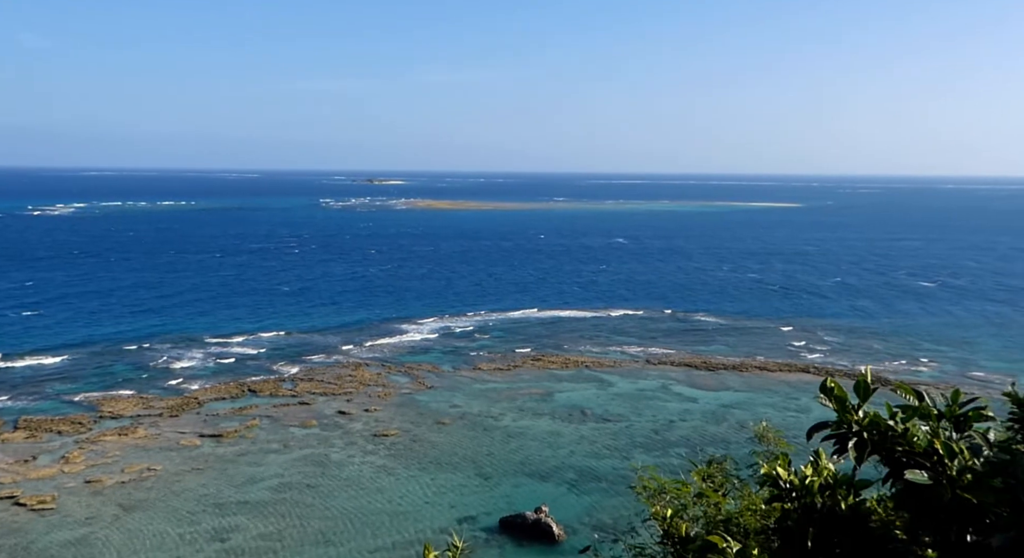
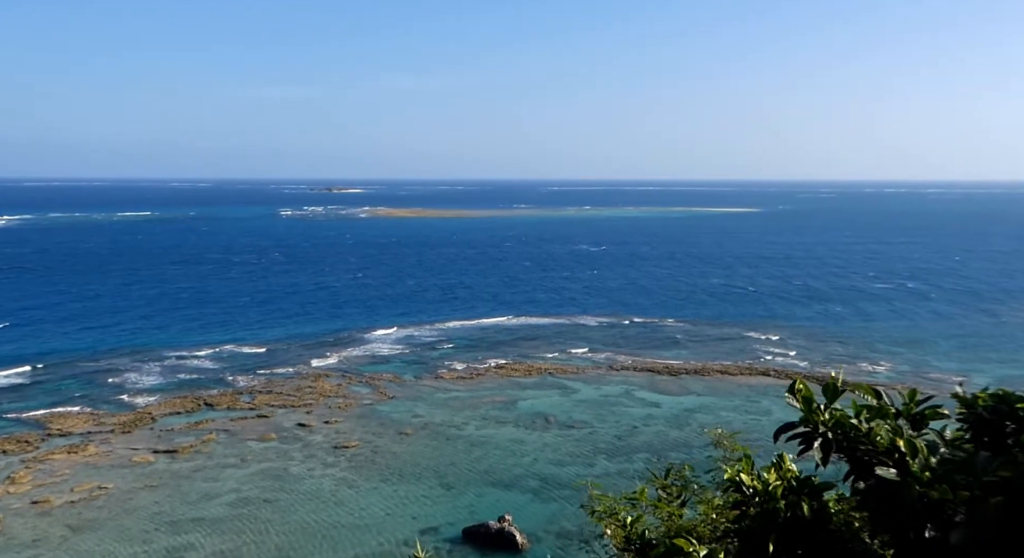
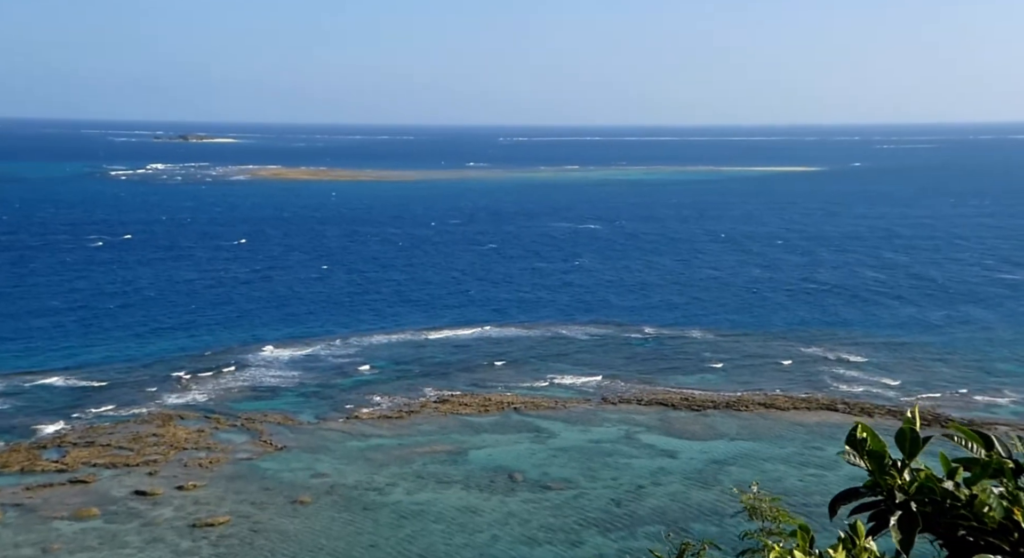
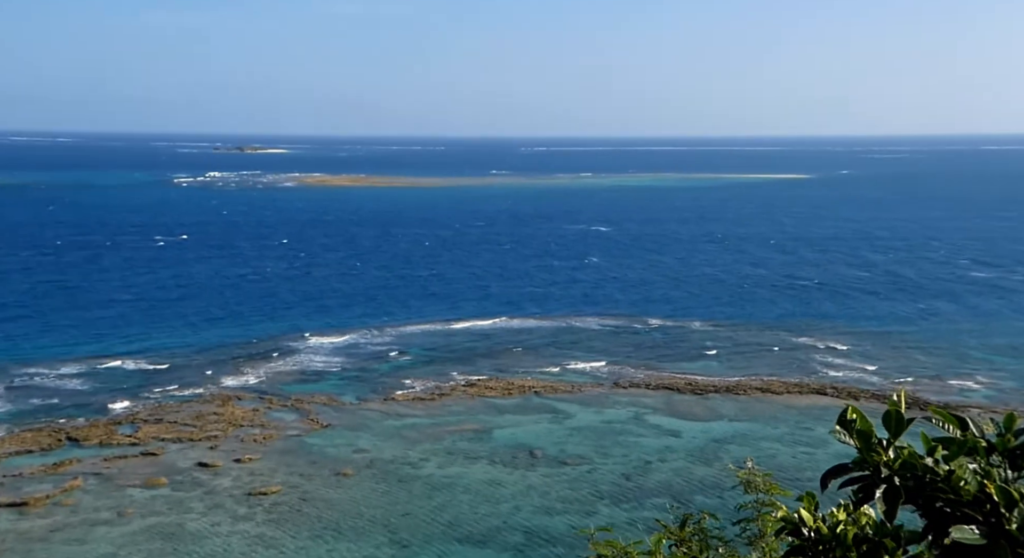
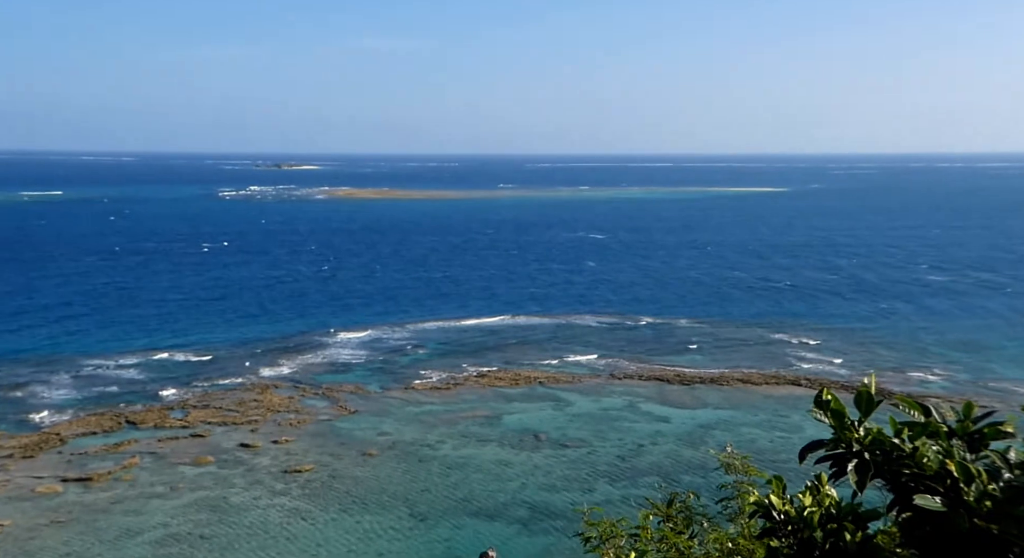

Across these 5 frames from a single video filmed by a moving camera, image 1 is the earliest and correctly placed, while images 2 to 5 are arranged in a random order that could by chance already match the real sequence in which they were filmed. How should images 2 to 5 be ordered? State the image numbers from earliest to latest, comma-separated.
2, 5, 4, 3
